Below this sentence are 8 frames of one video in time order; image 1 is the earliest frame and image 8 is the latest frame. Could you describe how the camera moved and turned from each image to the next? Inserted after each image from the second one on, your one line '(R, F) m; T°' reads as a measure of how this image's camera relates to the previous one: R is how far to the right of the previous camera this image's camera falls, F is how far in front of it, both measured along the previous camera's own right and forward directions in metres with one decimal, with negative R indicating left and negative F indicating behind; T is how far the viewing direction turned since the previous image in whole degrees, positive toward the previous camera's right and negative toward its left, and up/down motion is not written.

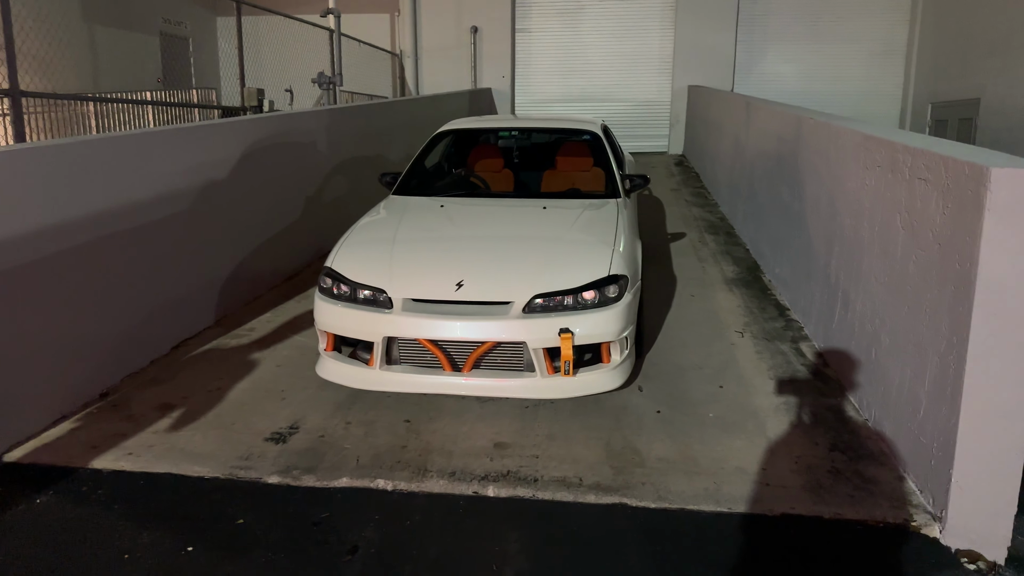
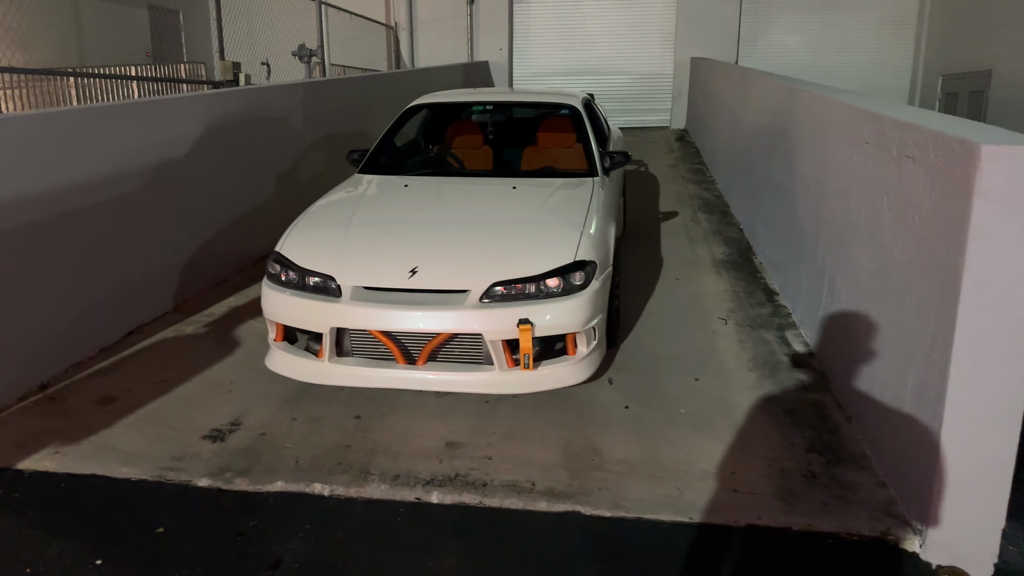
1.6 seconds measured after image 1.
(+0.2, +0.3) m; -1°
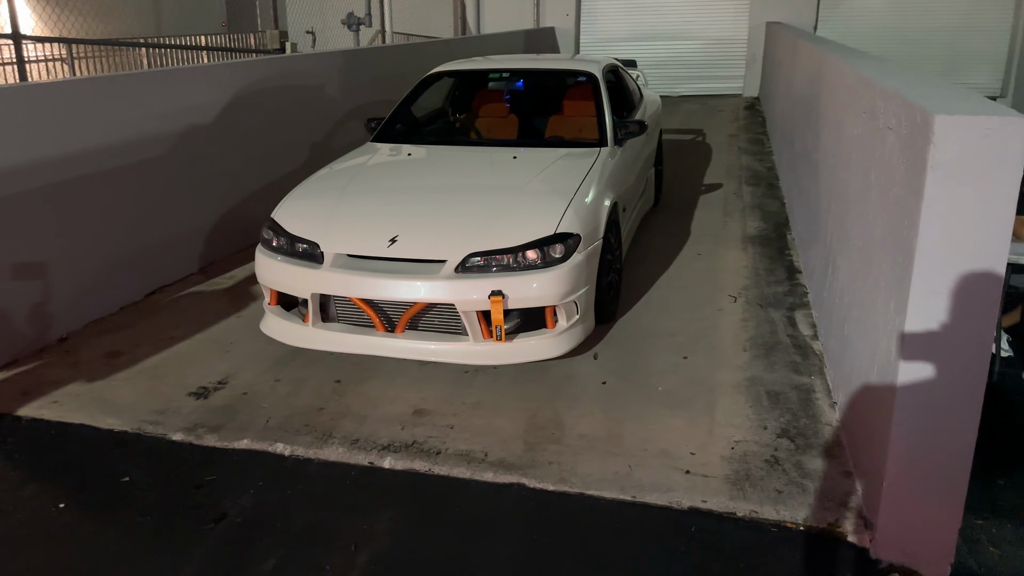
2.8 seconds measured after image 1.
(+0.5, 0.0) m; -6°
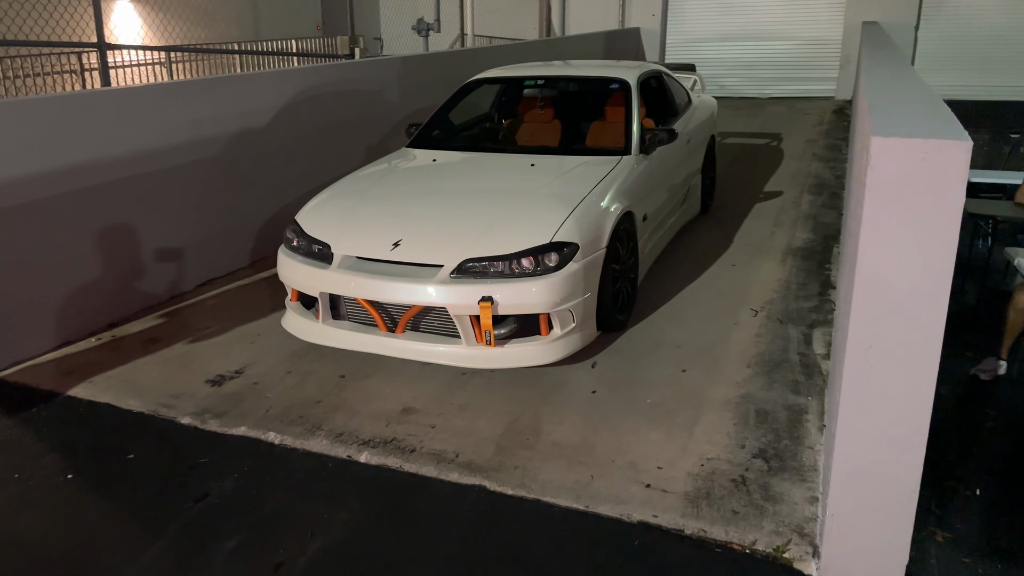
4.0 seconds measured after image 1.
(+0.5, 0.0) m; -7°
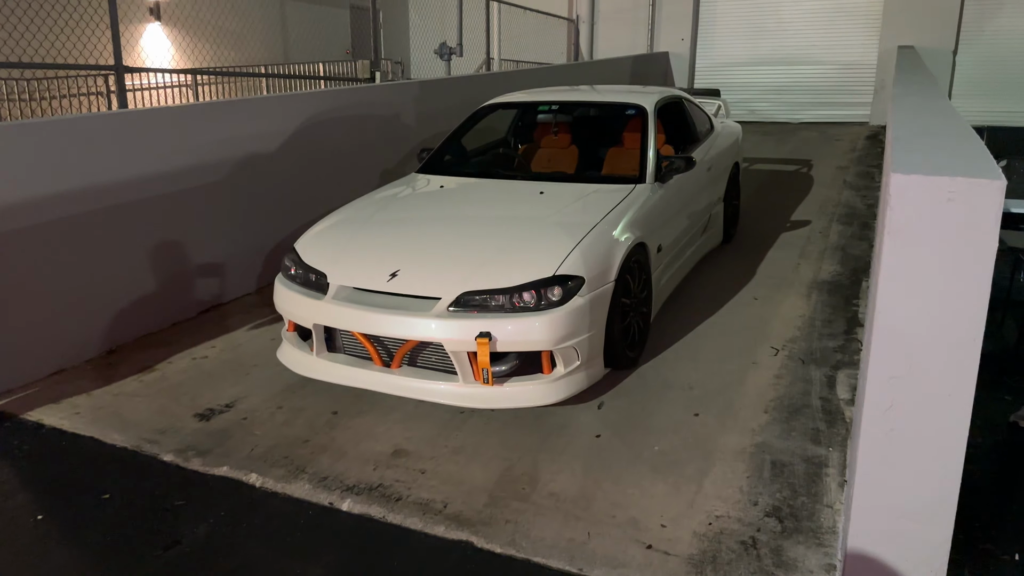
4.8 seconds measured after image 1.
(+0.1, +0.2) m; -2°
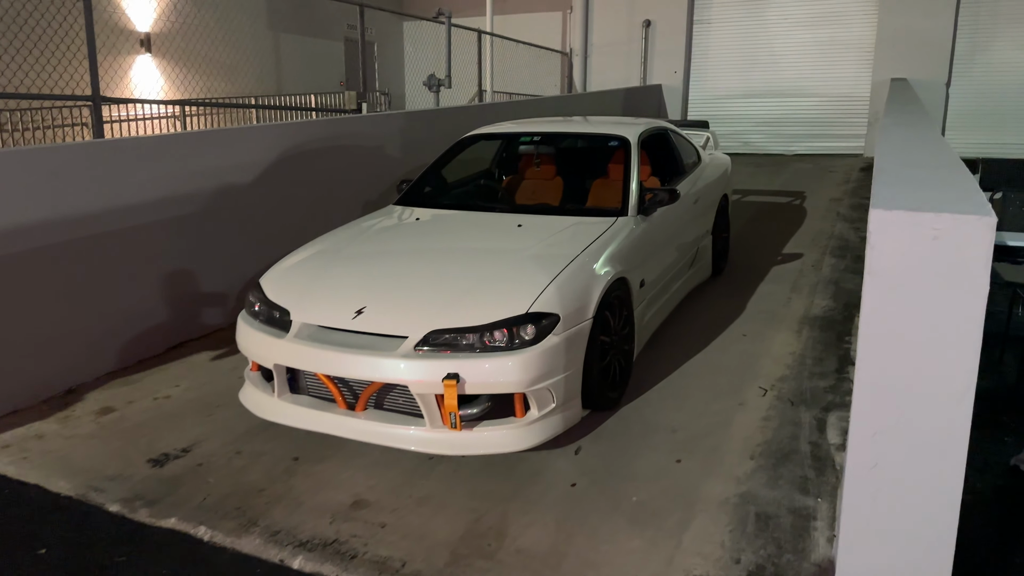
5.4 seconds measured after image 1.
(+0.1, +0.2) m; 0°
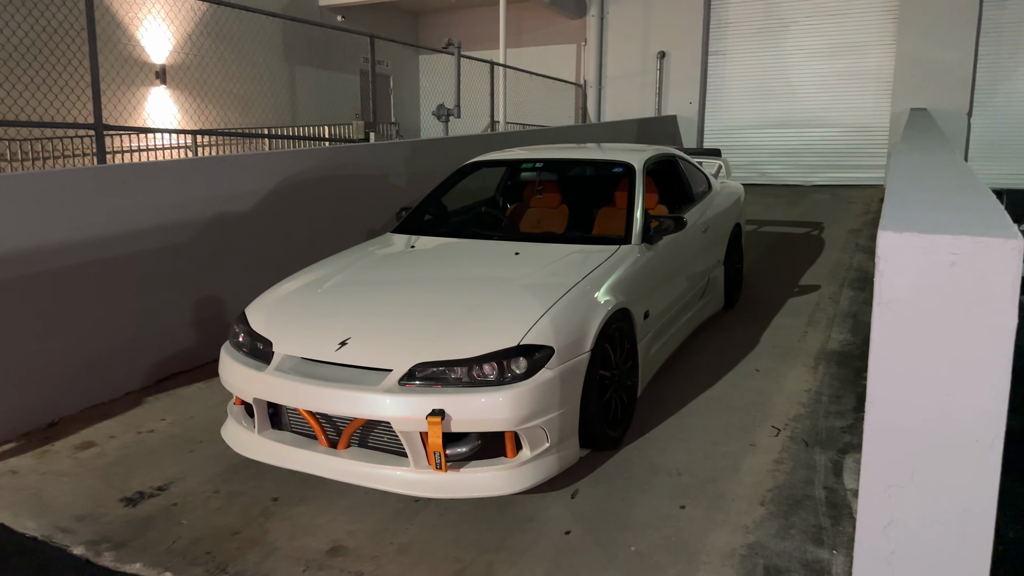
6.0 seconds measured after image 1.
(+0.1, +0.2) m; -1°
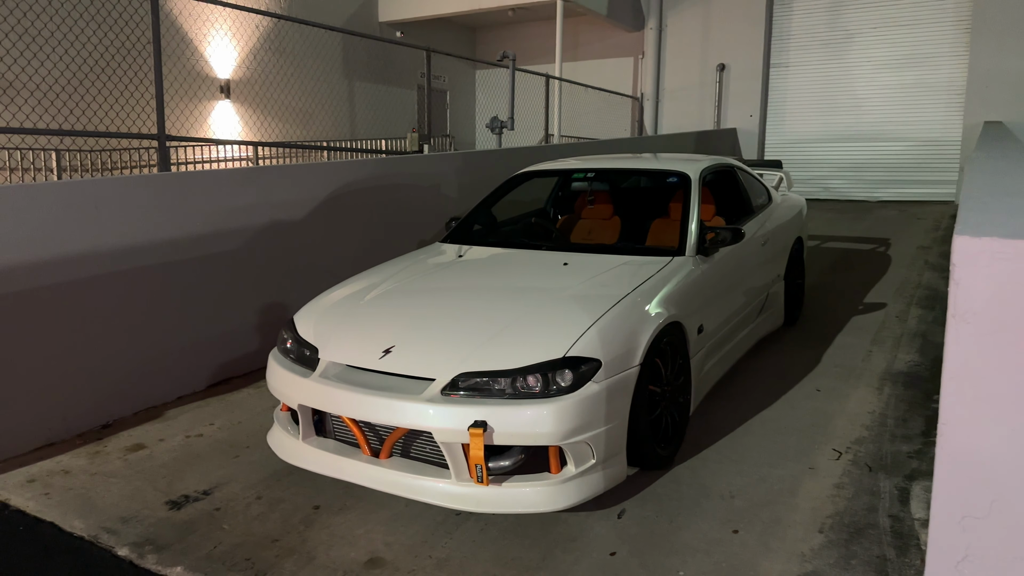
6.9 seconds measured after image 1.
(0.0, +0.1) m; -4°
